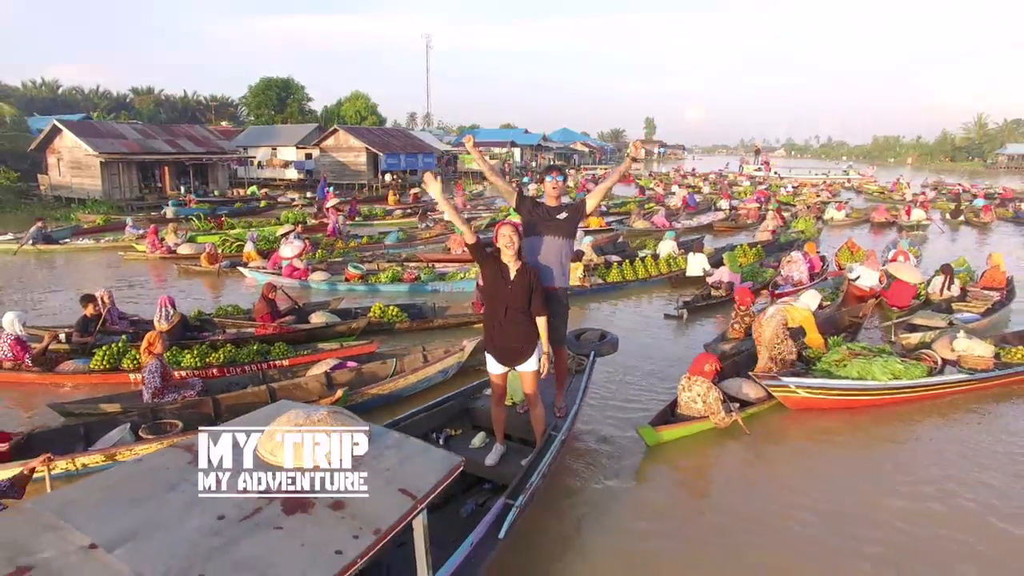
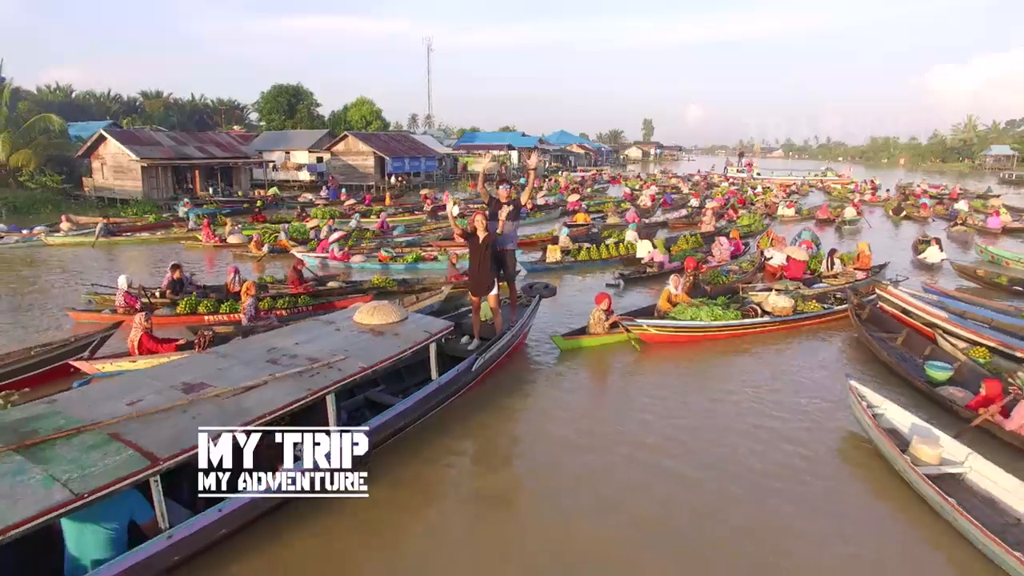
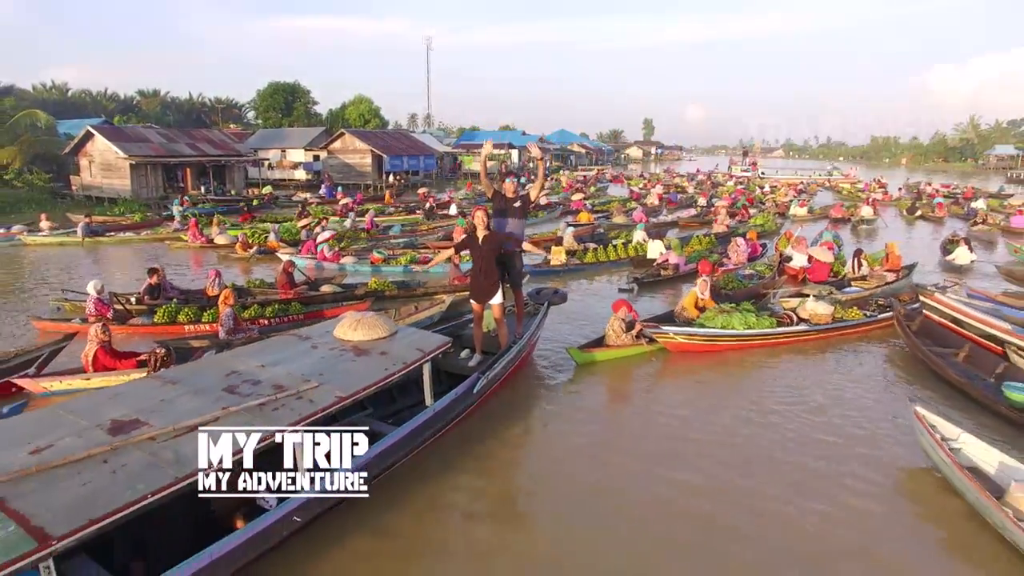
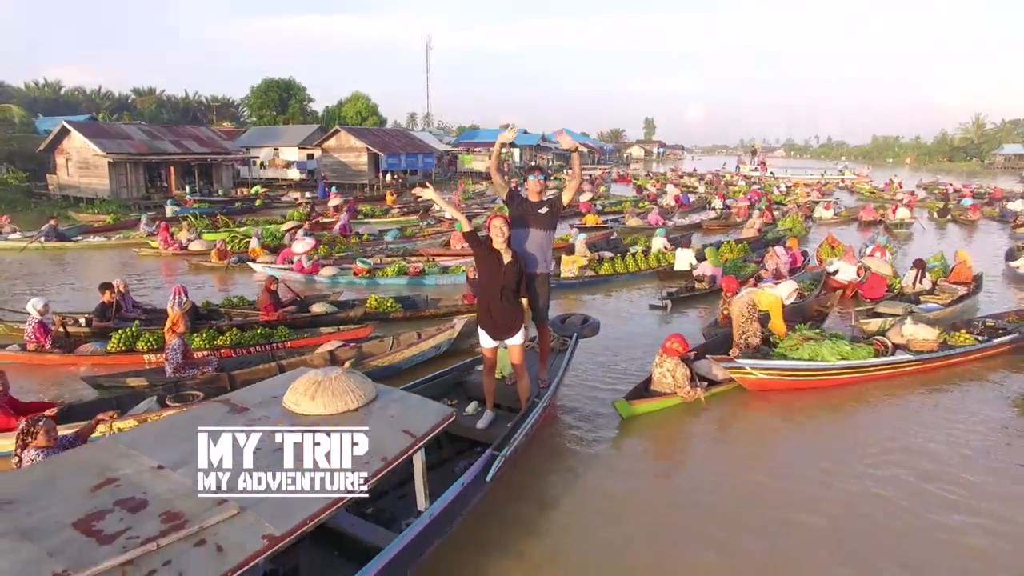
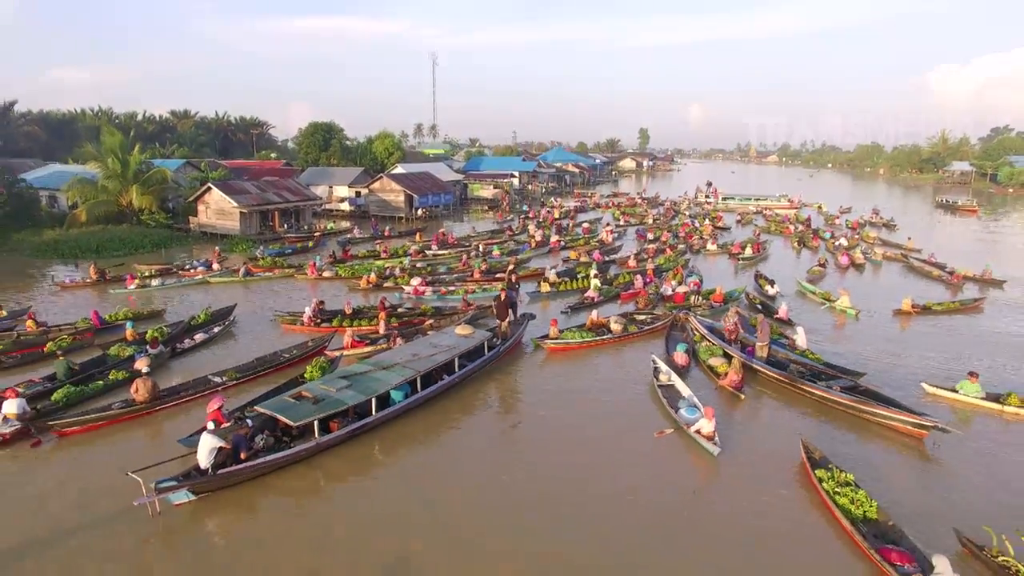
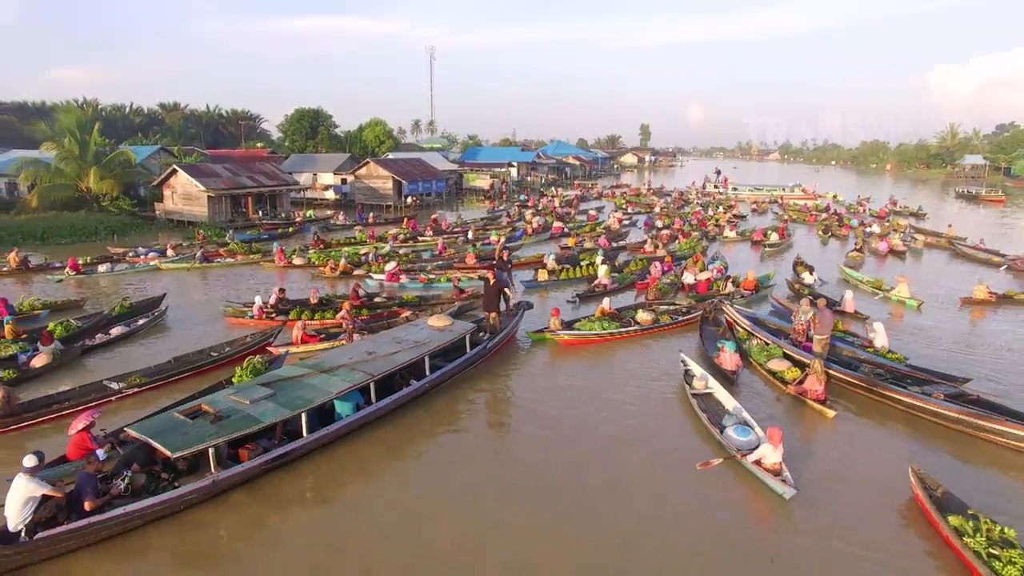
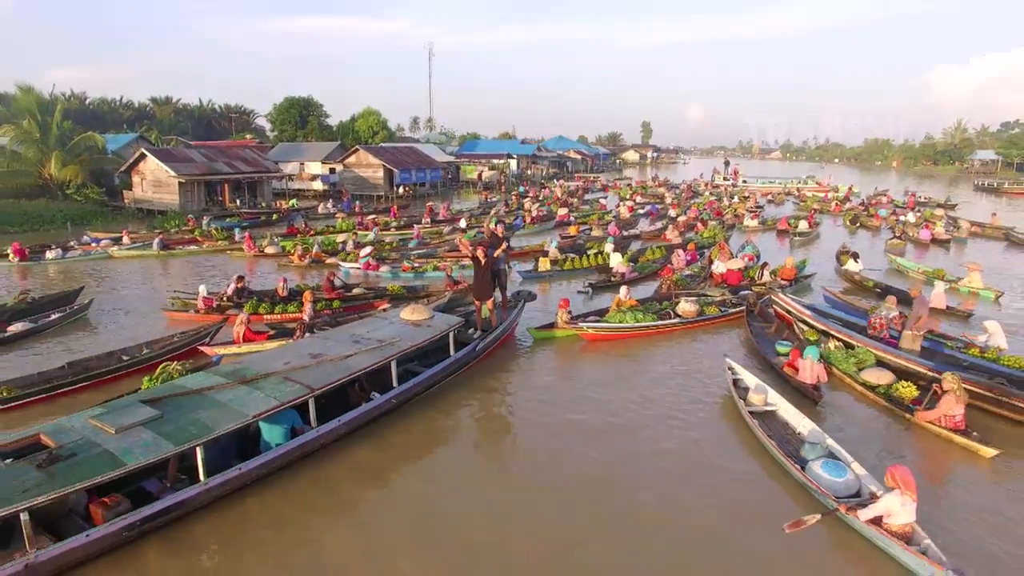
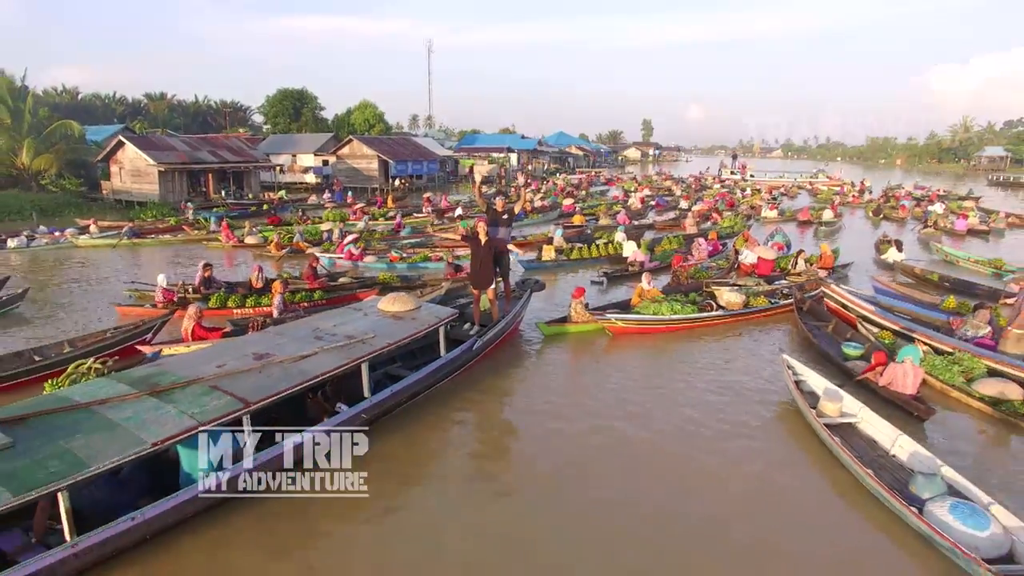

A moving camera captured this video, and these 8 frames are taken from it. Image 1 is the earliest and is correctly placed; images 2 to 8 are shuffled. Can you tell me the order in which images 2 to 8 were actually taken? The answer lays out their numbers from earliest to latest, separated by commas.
4, 3, 2, 8, 7, 6, 5
